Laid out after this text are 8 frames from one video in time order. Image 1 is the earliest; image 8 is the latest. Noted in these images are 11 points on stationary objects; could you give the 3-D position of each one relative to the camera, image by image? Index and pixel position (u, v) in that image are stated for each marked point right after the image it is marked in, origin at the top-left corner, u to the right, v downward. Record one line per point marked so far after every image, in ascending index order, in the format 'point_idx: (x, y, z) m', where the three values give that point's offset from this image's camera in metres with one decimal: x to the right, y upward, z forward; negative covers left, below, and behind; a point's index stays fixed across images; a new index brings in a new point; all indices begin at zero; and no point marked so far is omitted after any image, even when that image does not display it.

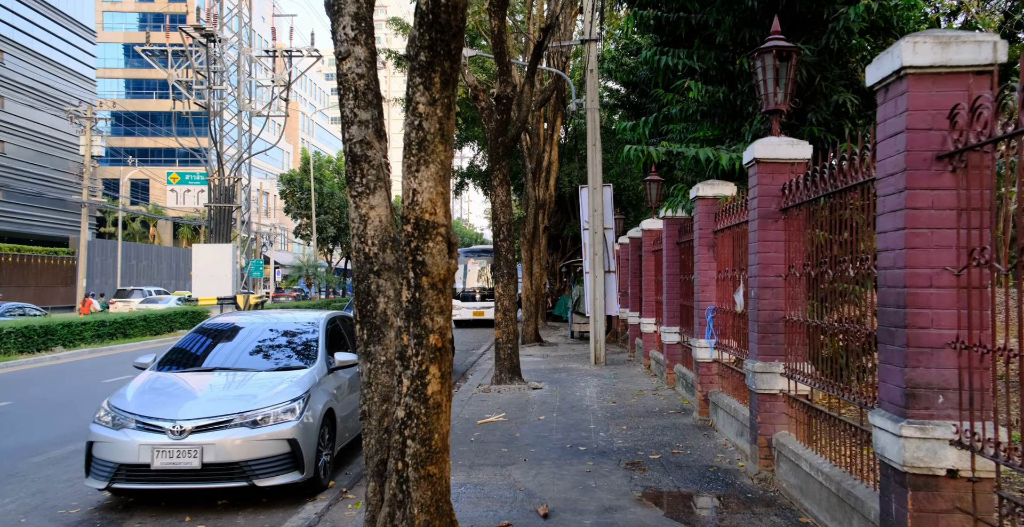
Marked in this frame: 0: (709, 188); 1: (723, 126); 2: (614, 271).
0: (+2.2, +0.8, +9.0) m
1: (+2.7, +1.7, +10.3) m
2: (+2.0, -0.1, +15.9) m
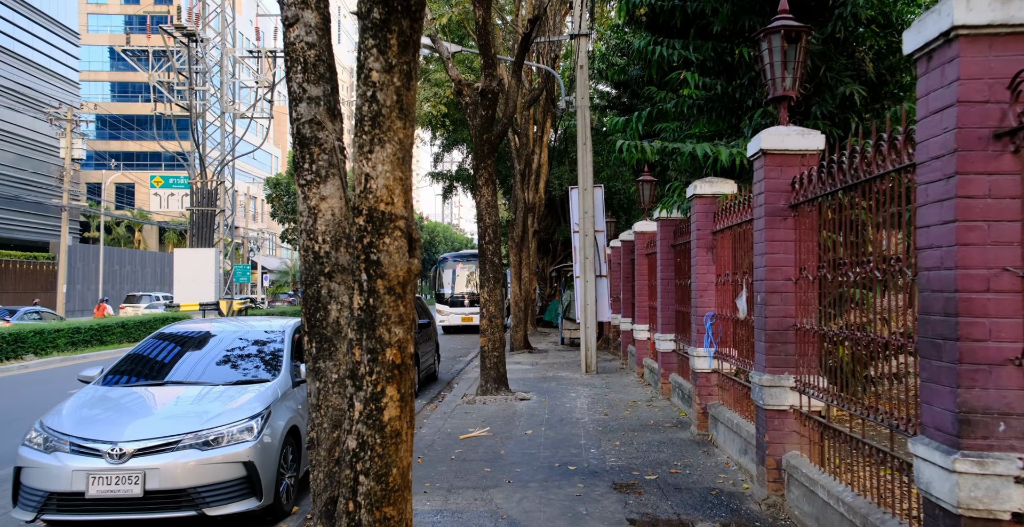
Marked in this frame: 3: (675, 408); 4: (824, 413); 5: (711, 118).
0: (+2.0, +0.8, +8.4) m
1: (+2.5, +1.7, +9.7) m
2: (+1.8, -0.2, +15.3) m
3: (+2.0, -1.8, +10.2) m
4: (+2.1, -1.0, +5.4) m
5: (+2.4, +1.7, +9.7) m
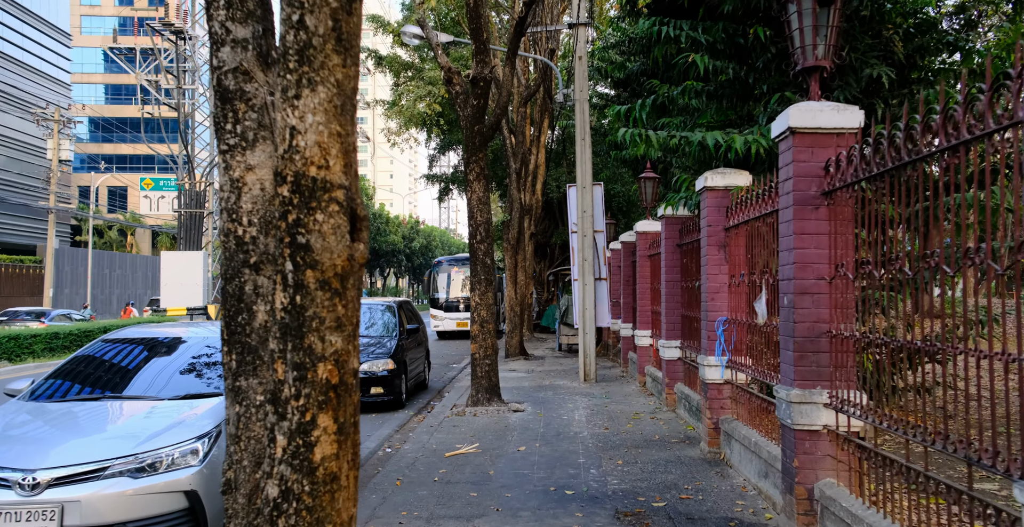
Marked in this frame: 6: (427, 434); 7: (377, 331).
0: (+1.9, +0.8, +7.6) m
1: (+2.4, +1.7, +9.0) m
2: (+1.7, -0.3, +14.5) m
3: (+2.0, -1.8, +9.4) m
4: (+2.0, -1.0, +4.6) m
5: (+2.3, +1.7, +9.0) m
6: (-1.0, -1.9, +9.0) m
7: (-2.1, -1.1, +13.0) m
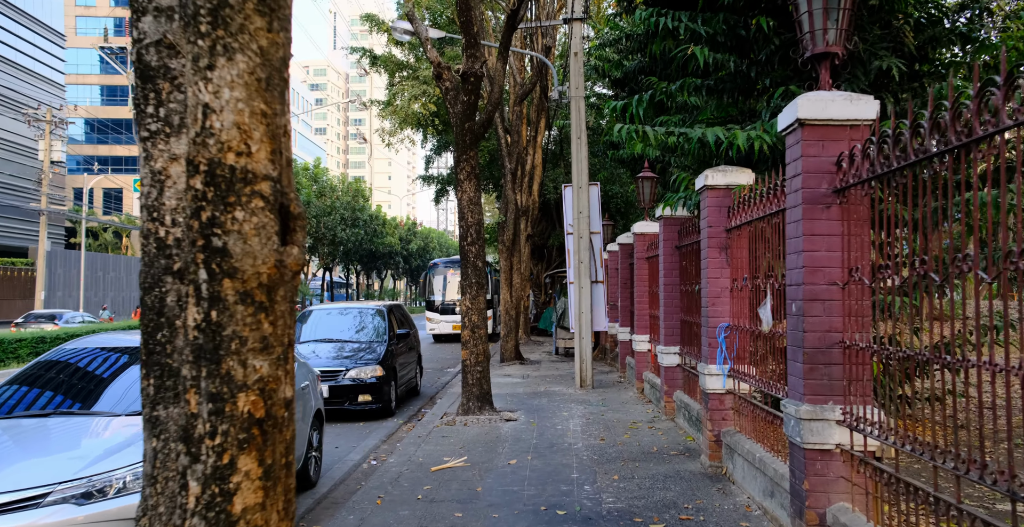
0: (+1.8, +0.8, +7.2) m
1: (+2.3, +1.7, +8.6) m
2: (+1.6, -0.3, +14.1) m
3: (+1.9, -1.8, +9.0) m
4: (+1.9, -1.0, +4.2) m
5: (+2.2, +1.7, +8.6) m
6: (-1.0, -1.9, +8.6) m
7: (-2.2, -1.1, +12.6) m
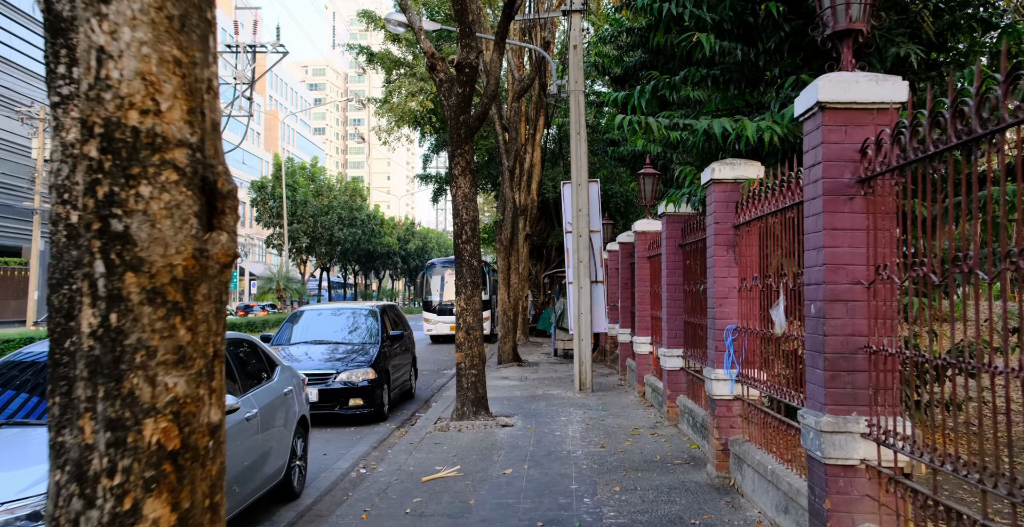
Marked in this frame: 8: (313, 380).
0: (+1.8, +0.8, +6.8) m
1: (+2.3, +1.7, +8.2) m
2: (+1.5, -0.3, +13.7) m
3: (+1.8, -1.8, +8.6) m
4: (+1.9, -1.0, +3.8) m
5: (+2.2, +1.7, +8.2) m
6: (-1.1, -1.9, +8.2) m
7: (-2.3, -1.1, +12.2) m
8: (-2.6, -1.5, +10.7) m
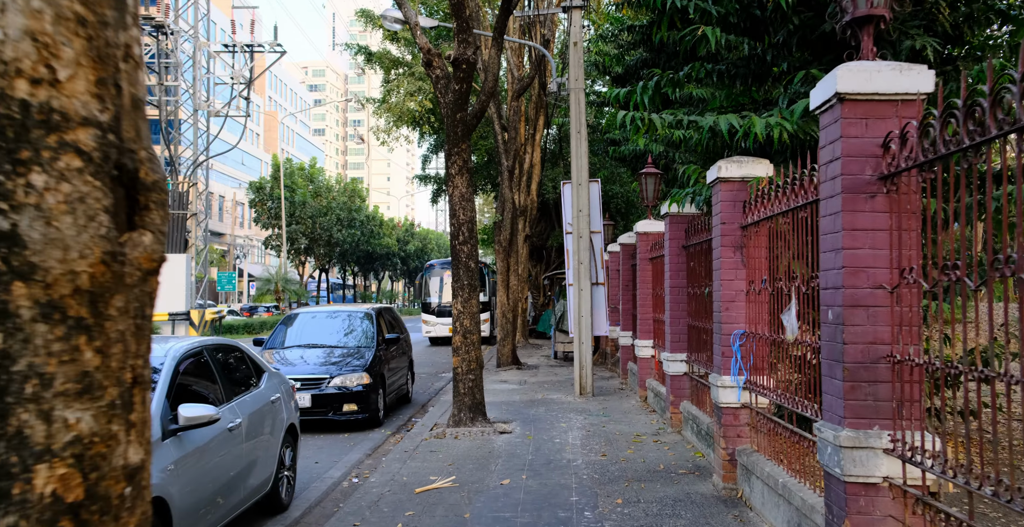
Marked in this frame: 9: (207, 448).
0: (+1.8, +0.8, +6.5) m
1: (+2.3, +1.7, +7.9) m
2: (+1.5, -0.3, +13.4) m
3: (+1.8, -1.9, +8.3) m
4: (+1.9, -1.0, +3.5) m
5: (+2.1, +1.7, +7.9) m
6: (-1.1, -1.9, +8.0) m
7: (-2.3, -1.1, +11.9) m
8: (-2.6, -1.5, +10.4) m
9: (-1.9, -1.1, +5.1) m
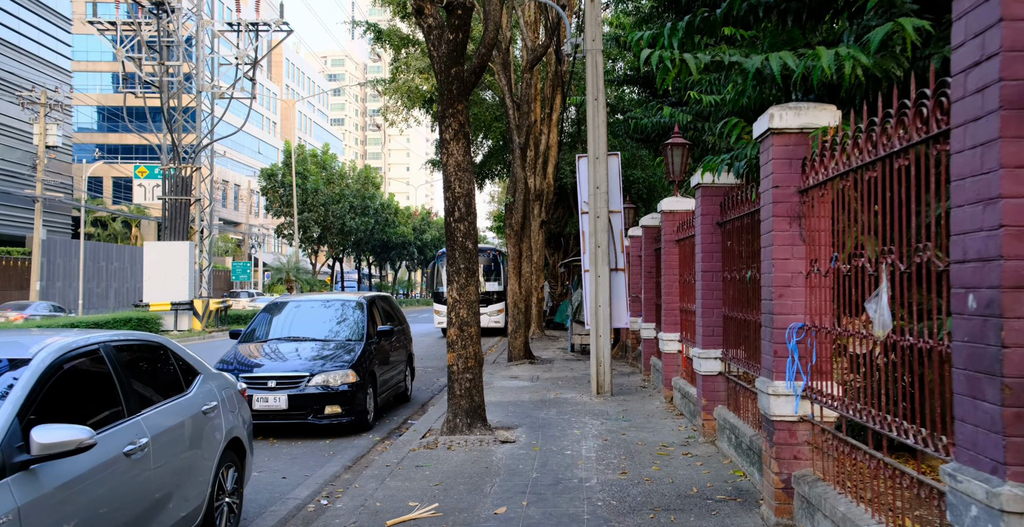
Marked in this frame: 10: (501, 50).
0: (+1.8, +0.9, +5.1) m
1: (+2.3, +1.8, +6.4) m
2: (+1.6, -0.1, +12.0) m
3: (+1.8, -1.7, +6.9) m
4: (+1.8, -0.9, +2.1) m
5: (+2.2, +1.9, +6.4) m
6: (-1.1, -1.8, +6.6) m
7: (-2.2, -0.9, +10.7) m
8: (-2.6, -1.3, +9.1) m
9: (-2.0, -1.0, +3.8) m
10: (-0.2, +4.6, +17.5) m
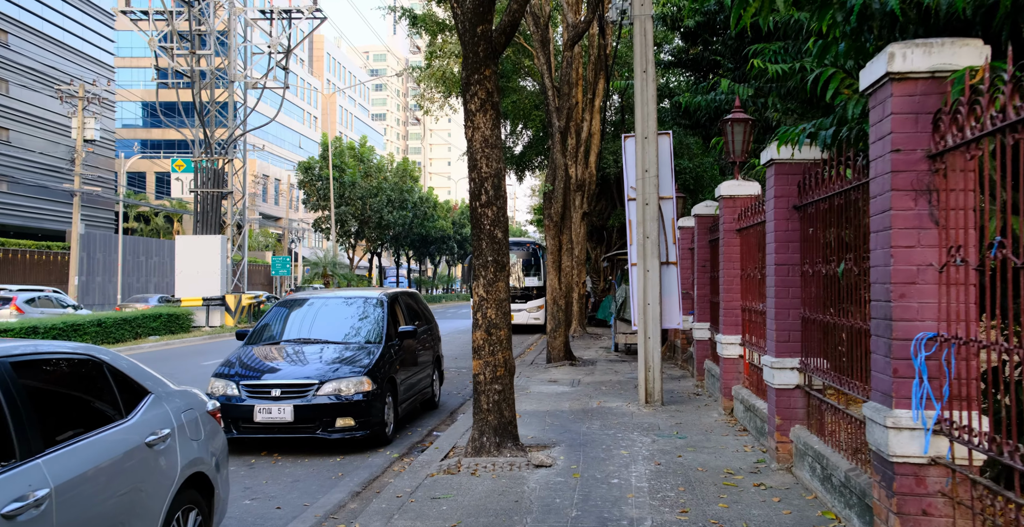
0: (+1.9, +1.0, +3.8) m
1: (+2.5, +1.9, +5.1) m
2: (+2.1, 0.0, +10.7) m
3: (+2.1, -1.6, +5.6) m
4: (+1.8, -0.8, +0.9) m
5: (+2.4, +1.9, +5.1) m
6: (-0.9, -1.7, +5.5) m
7: (-1.8, -0.8, +9.6) m
8: (-2.2, -1.3, +8.1) m
9: (-1.9, -1.0, +2.7) m
10: (+0.6, +4.7, +16.3) m
